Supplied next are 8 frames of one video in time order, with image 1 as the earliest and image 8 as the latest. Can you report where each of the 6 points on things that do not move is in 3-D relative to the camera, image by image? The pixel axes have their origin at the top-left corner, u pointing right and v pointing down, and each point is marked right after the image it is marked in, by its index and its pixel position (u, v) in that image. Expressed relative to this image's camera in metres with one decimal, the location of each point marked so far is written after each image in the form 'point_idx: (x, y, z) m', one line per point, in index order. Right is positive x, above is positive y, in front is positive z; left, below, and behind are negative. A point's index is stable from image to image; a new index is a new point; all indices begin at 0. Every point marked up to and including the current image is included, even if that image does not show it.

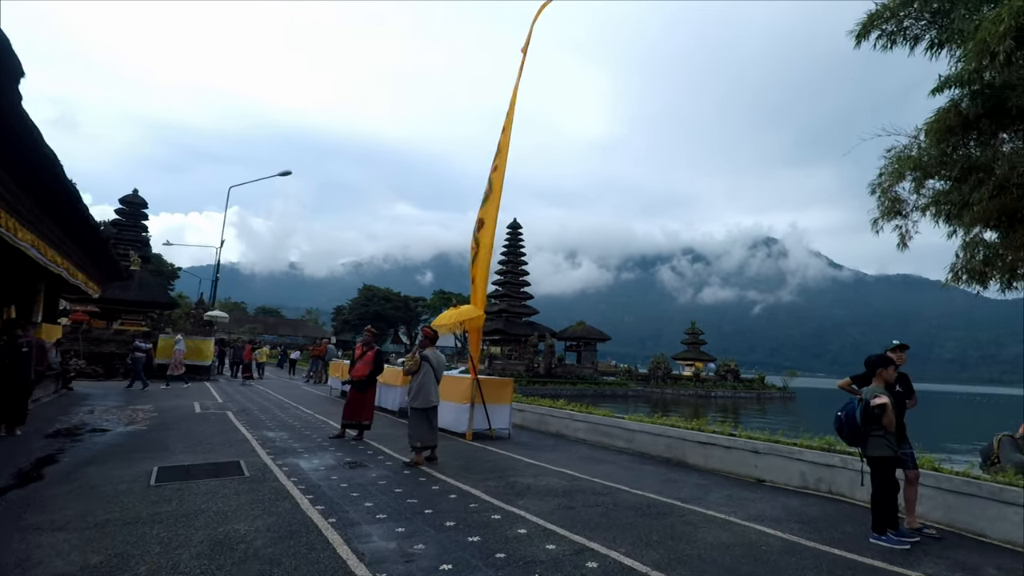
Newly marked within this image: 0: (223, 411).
0: (-5.6, -2.4, +11.2) m
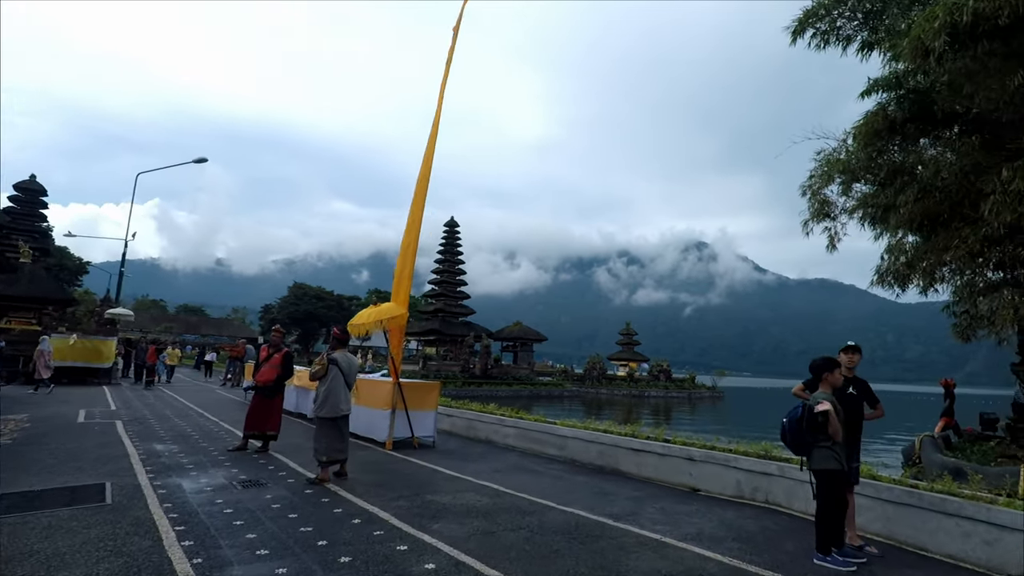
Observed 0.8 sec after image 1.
0: (-6.9, -2.3, +9.9) m
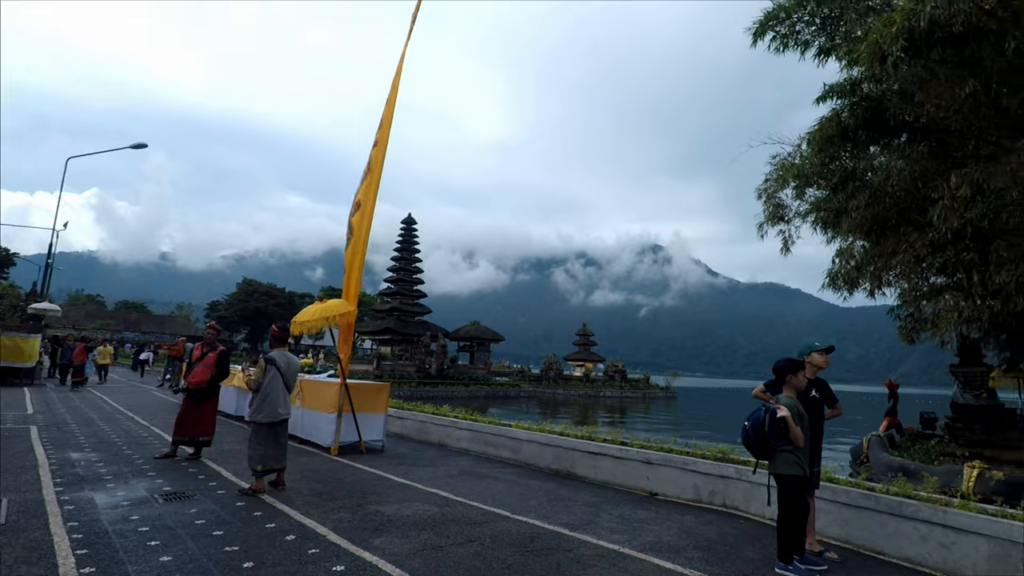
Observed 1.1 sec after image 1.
0: (-7.7, -2.2, +9.1) m
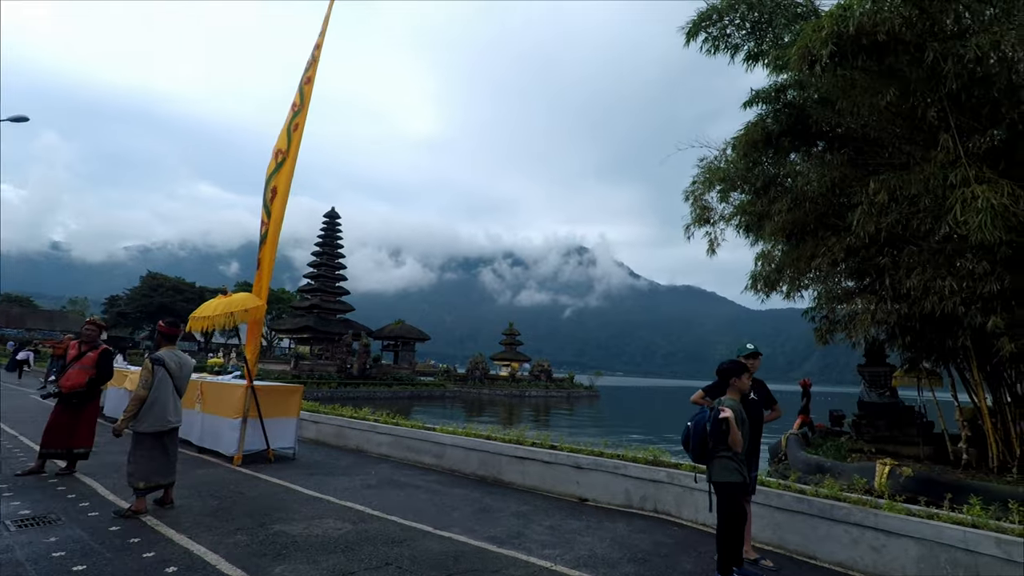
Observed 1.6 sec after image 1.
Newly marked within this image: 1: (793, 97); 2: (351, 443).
0: (-8.8, -2.0, +7.7) m
1: (+4.5, +3.1, +9.1) m
2: (-2.4, -2.3, +8.5) m
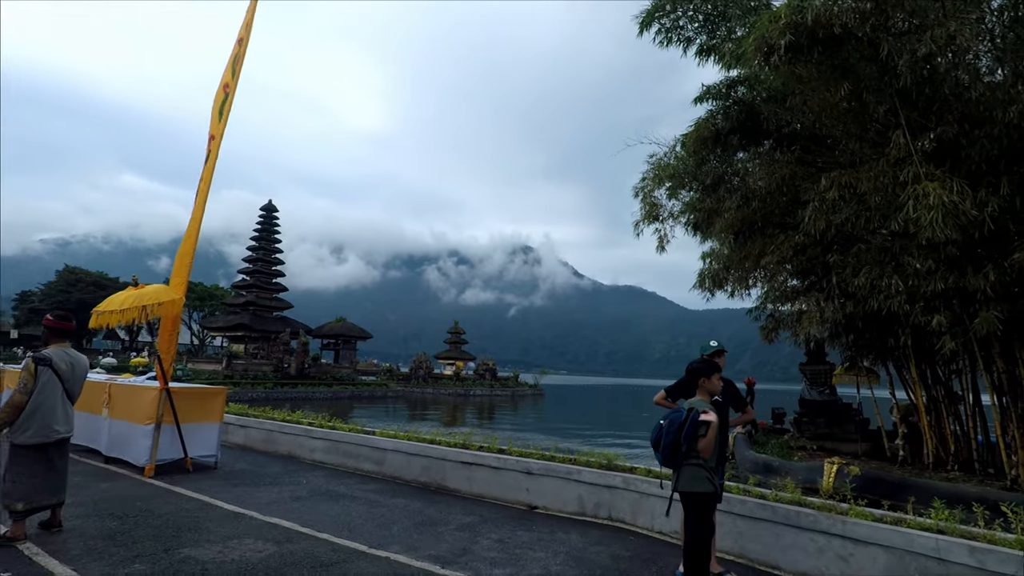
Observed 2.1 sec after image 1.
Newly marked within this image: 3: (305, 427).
0: (-9.4, -1.8, +6.4) m
1: (+3.7, +3.1, +9.1) m
2: (-3.2, -2.2, +7.9) m
3: (-2.8, -1.9, +7.8) m
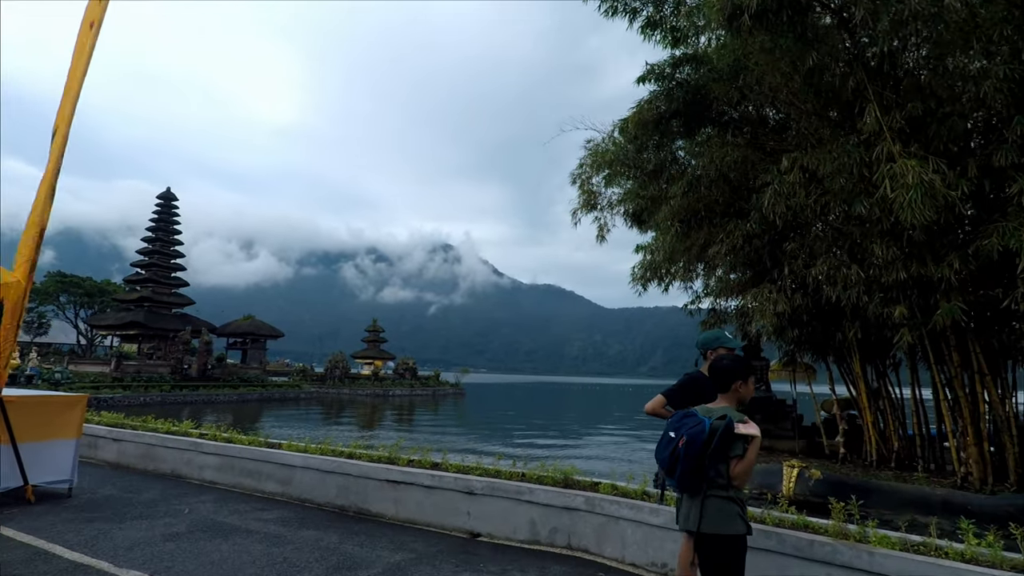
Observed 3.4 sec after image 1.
0: (-10.0, -1.6, +4.2) m
1: (+2.7, +3.2, +8.6) m
2: (-4.0, -2.0, +6.5) m
3: (-3.6, -1.7, +6.5) m
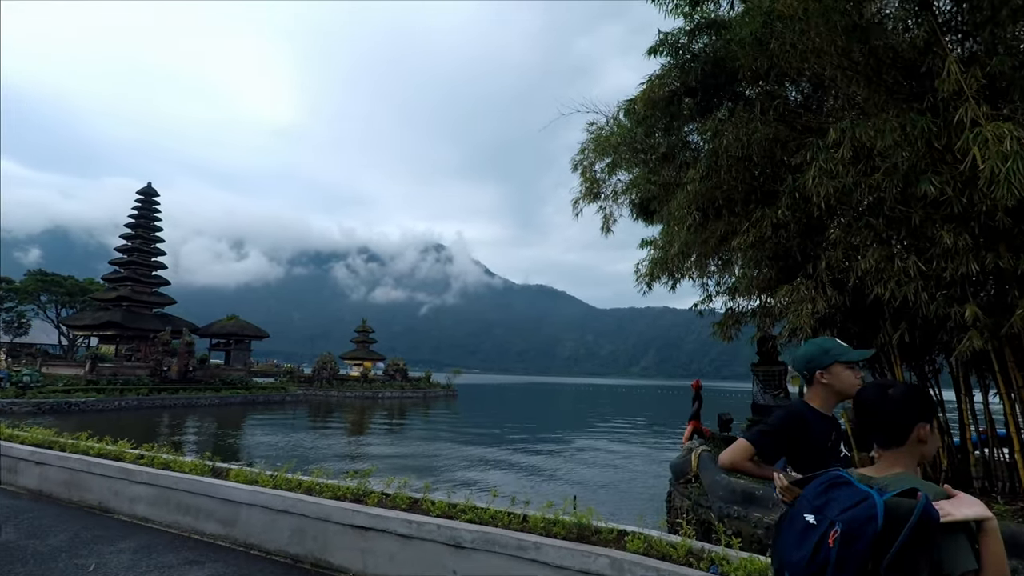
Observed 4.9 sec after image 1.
0: (-10.0, -1.6, +3.0) m
1: (+2.6, +3.3, +7.7) m
2: (-4.0, -2.0, +5.5) m
3: (-3.7, -1.7, +5.4) m
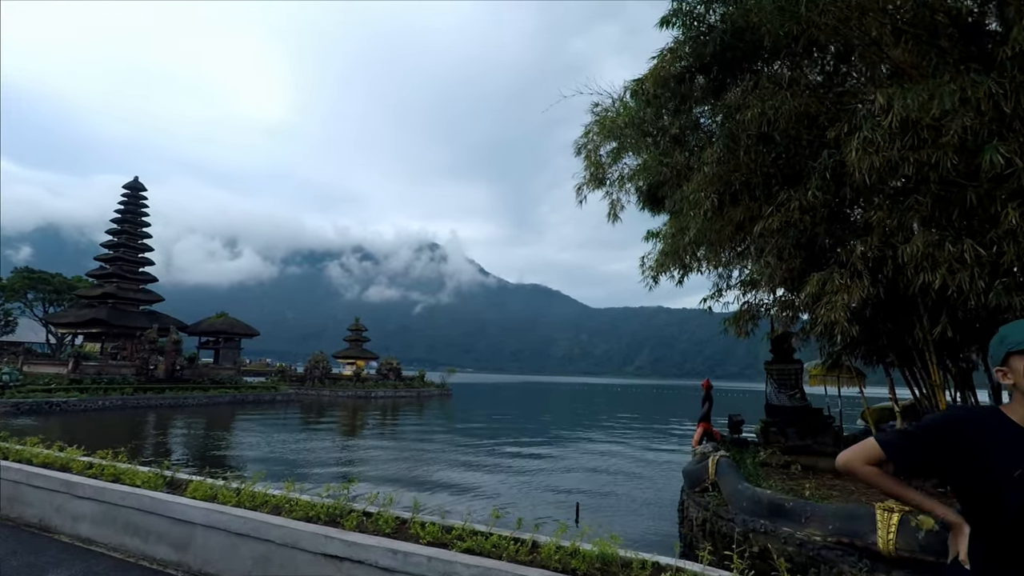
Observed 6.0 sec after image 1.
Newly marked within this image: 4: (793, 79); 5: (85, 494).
0: (-9.9, -1.4, +2.3) m
1: (+2.6, +3.4, +7.1) m
2: (-4.0, -1.9, +4.8) m
3: (-3.6, -1.6, +4.8) m
4: (+3.1, +2.3, +6.3) m
5: (-3.2, -1.6, +4.4) m
